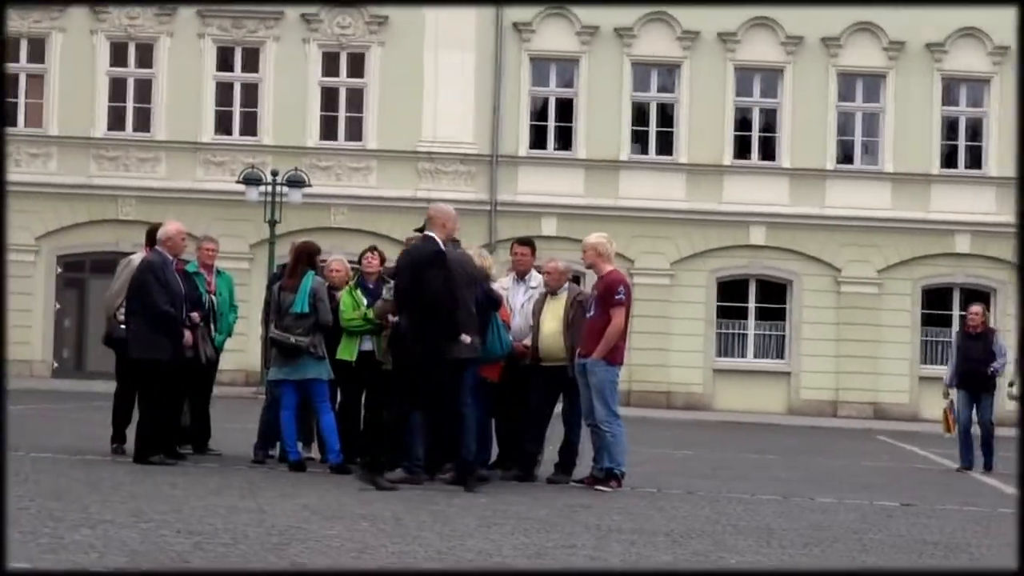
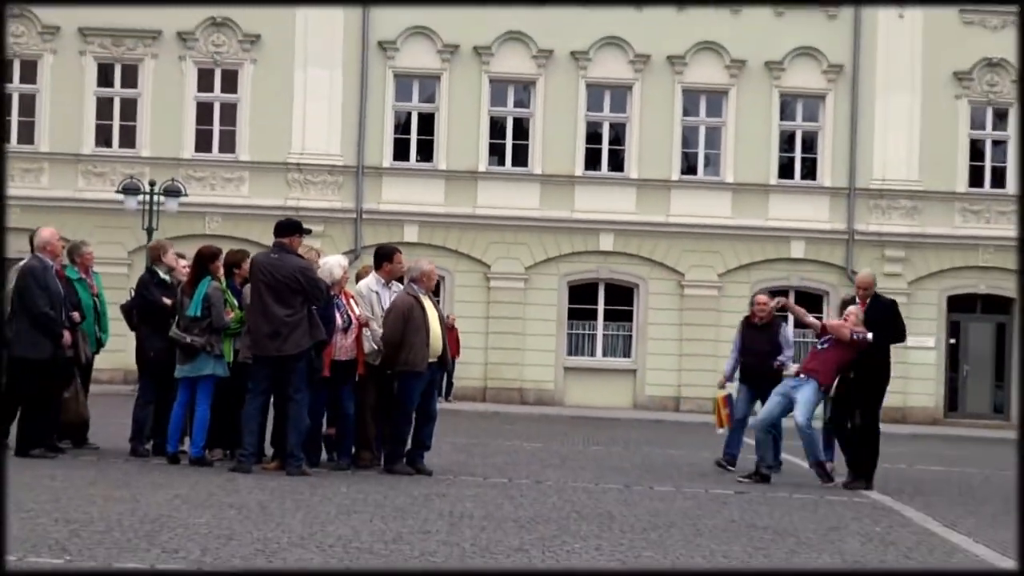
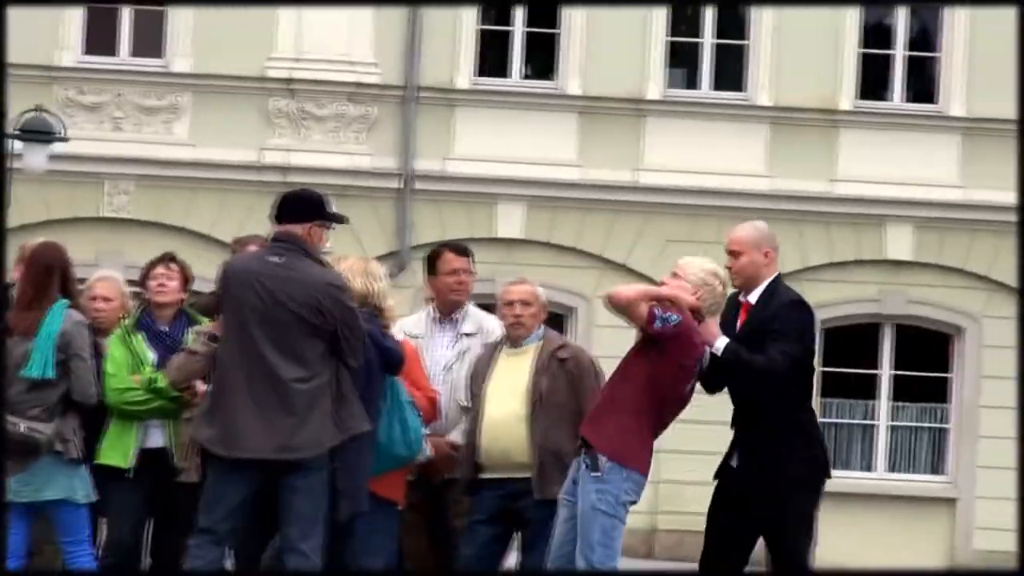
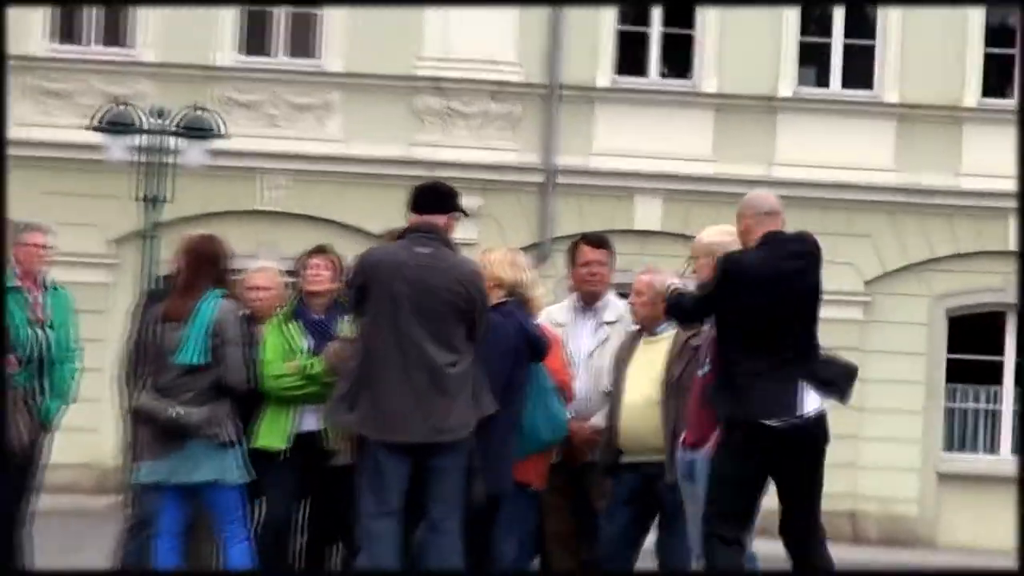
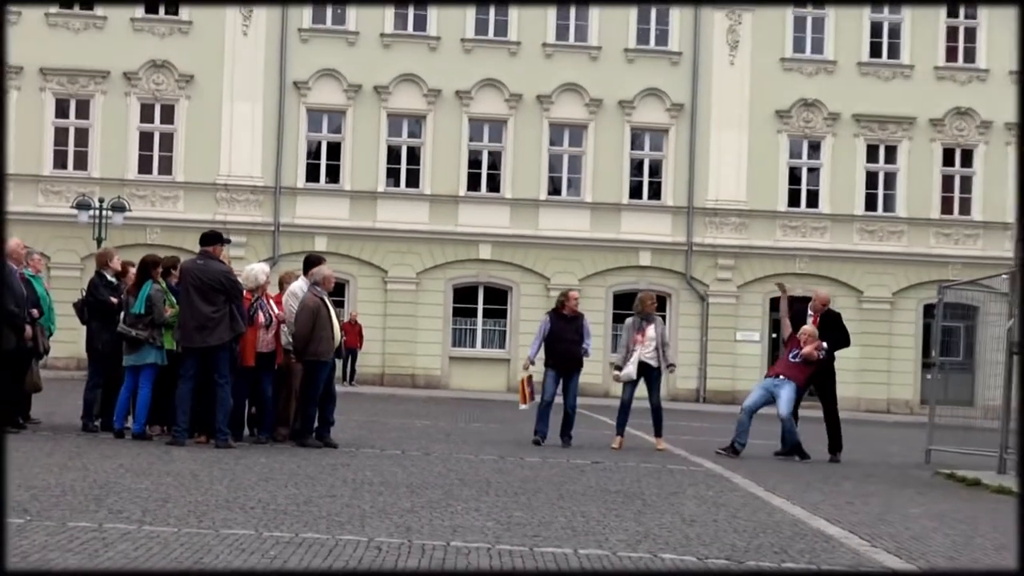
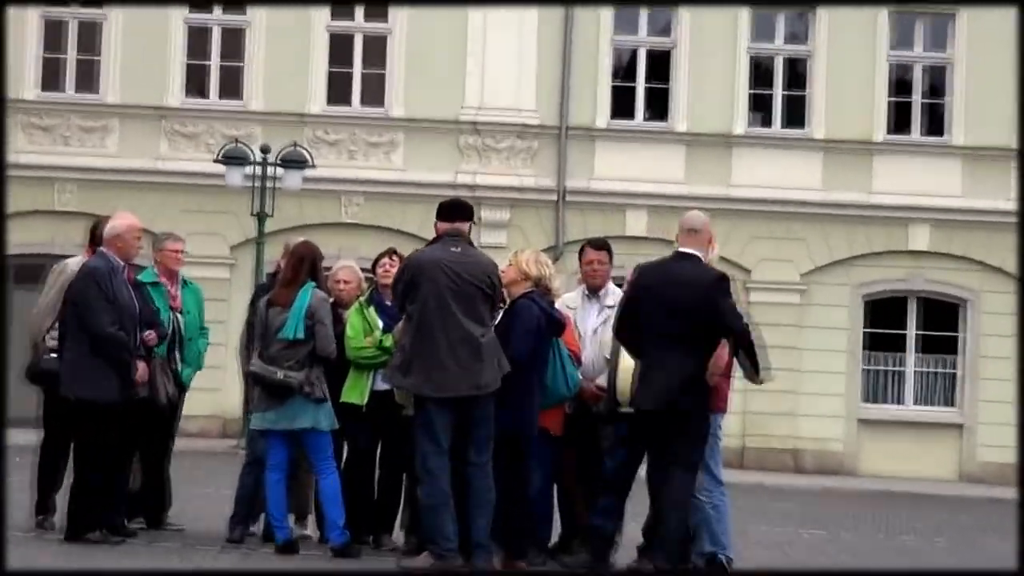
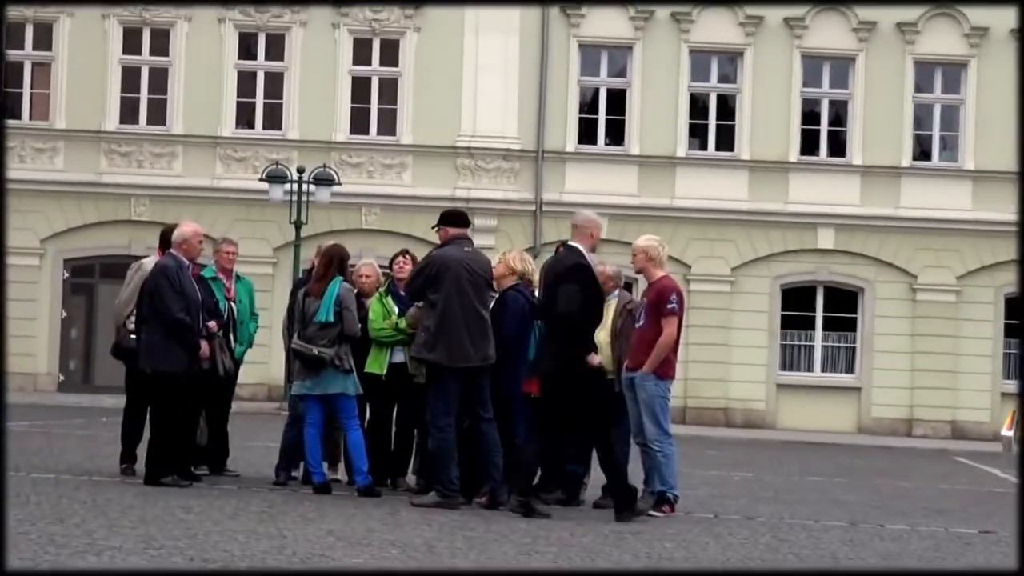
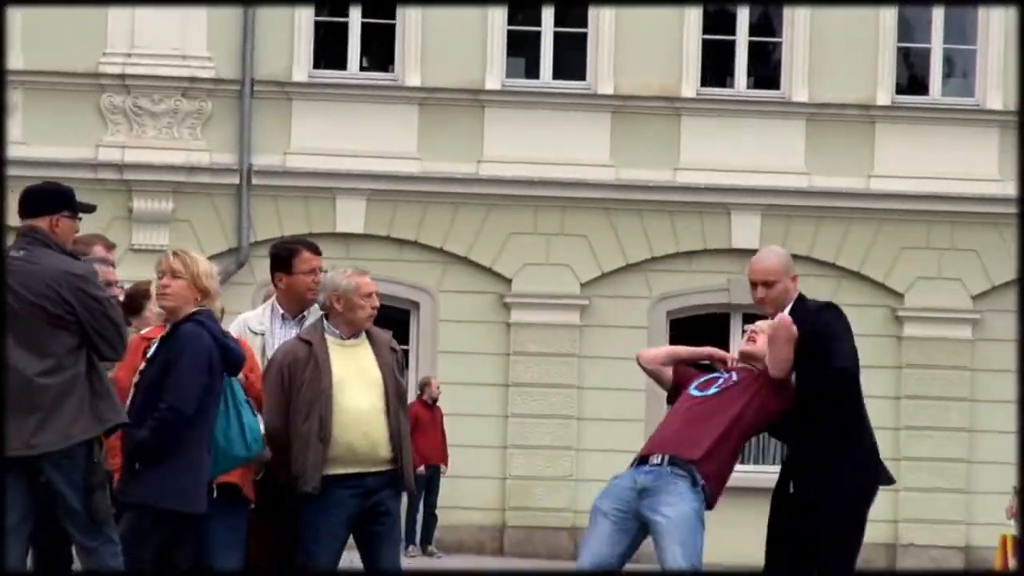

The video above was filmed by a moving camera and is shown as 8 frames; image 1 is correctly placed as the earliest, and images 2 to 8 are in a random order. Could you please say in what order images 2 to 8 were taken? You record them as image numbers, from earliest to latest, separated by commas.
7, 6, 4, 3, 8, 2, 5
